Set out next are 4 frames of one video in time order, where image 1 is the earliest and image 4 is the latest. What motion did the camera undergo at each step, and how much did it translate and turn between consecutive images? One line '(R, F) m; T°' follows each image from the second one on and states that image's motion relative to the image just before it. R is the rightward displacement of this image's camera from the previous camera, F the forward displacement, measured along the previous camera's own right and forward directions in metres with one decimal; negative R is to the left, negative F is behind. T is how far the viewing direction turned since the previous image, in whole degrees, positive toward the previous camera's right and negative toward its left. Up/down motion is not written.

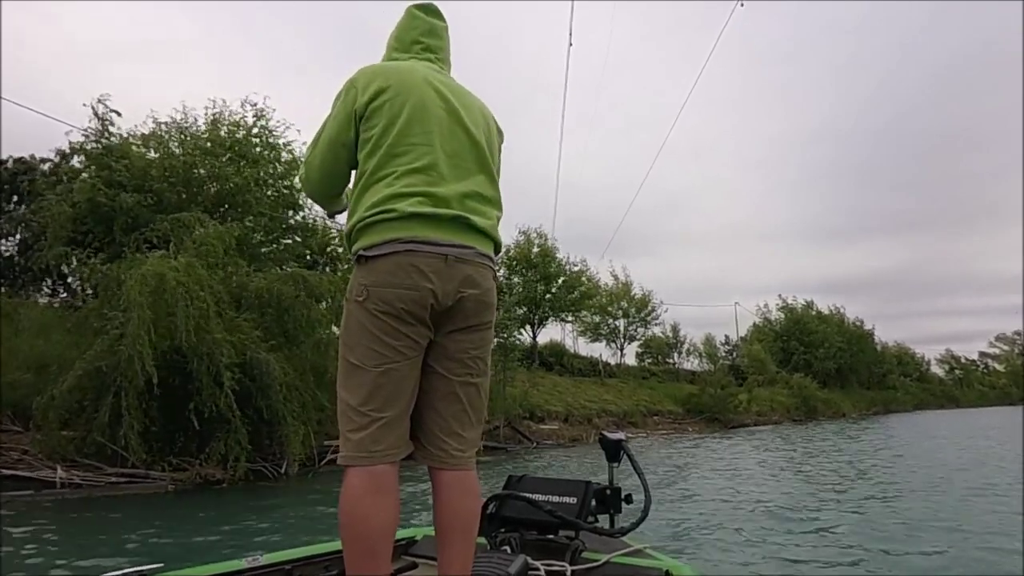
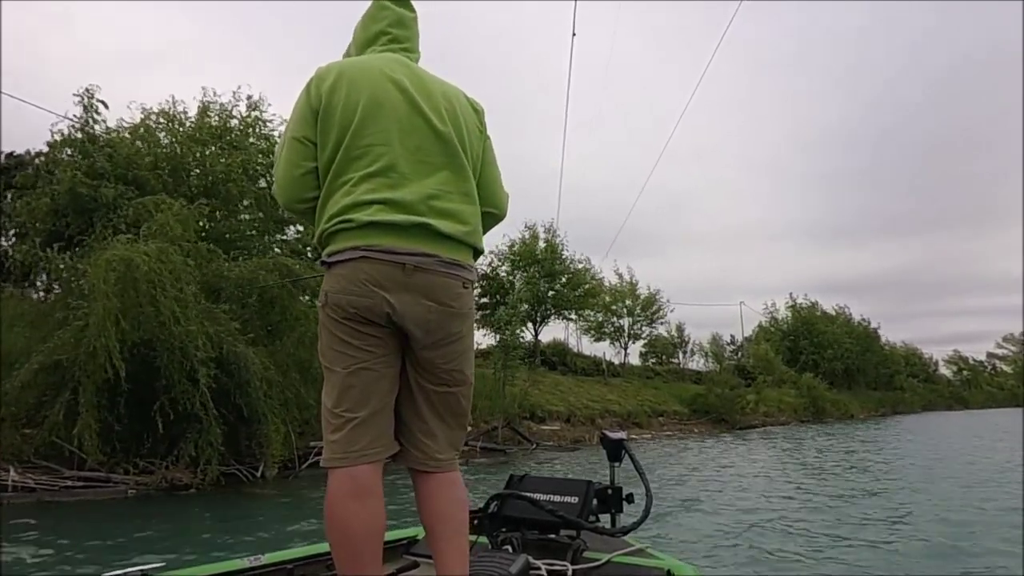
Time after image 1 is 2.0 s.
(+0.1, +0.1) m; -1°
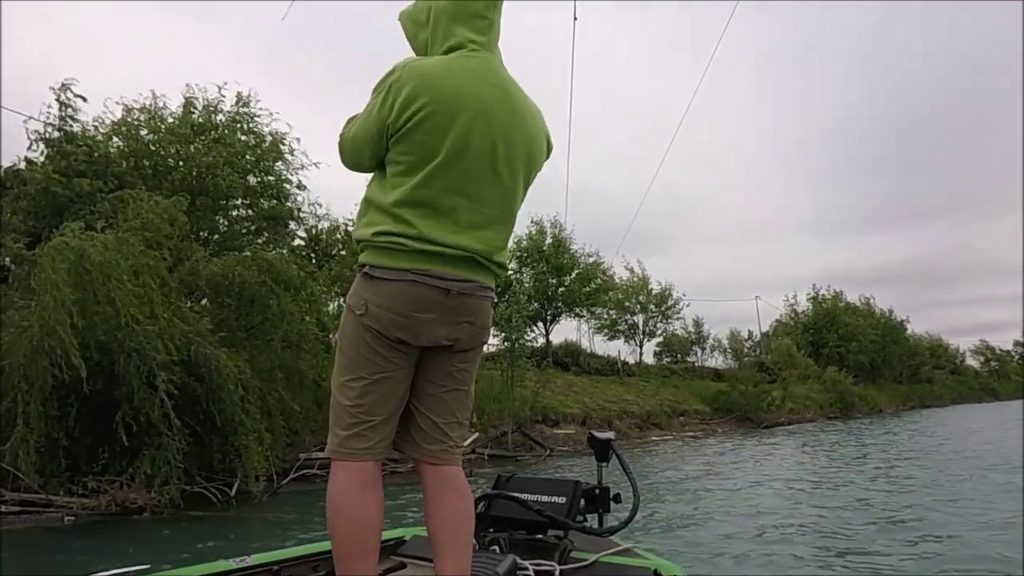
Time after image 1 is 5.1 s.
(+0.9, +0.5) m; -2°
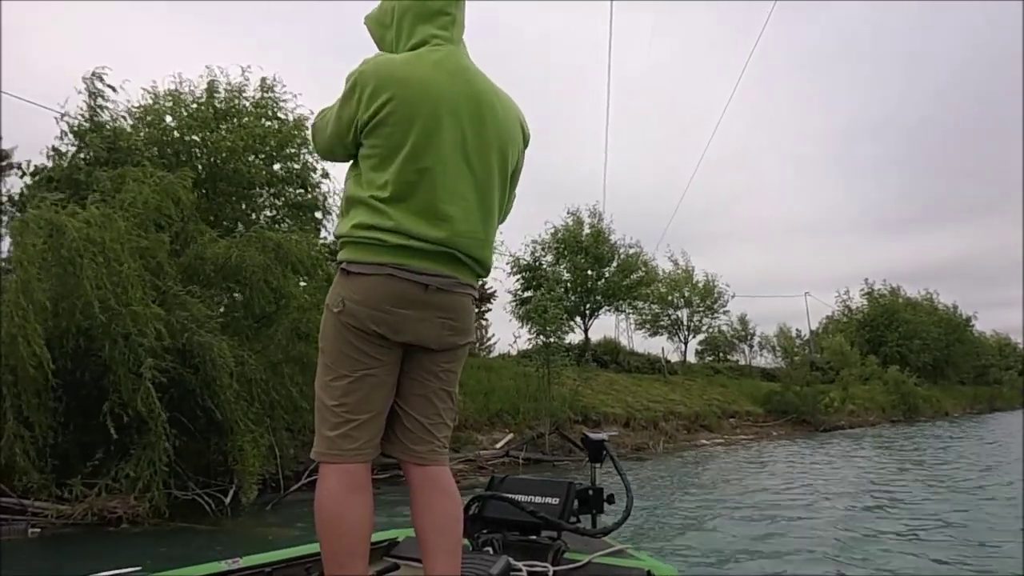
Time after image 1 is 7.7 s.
(+1.2, +0.8) m; -5°
